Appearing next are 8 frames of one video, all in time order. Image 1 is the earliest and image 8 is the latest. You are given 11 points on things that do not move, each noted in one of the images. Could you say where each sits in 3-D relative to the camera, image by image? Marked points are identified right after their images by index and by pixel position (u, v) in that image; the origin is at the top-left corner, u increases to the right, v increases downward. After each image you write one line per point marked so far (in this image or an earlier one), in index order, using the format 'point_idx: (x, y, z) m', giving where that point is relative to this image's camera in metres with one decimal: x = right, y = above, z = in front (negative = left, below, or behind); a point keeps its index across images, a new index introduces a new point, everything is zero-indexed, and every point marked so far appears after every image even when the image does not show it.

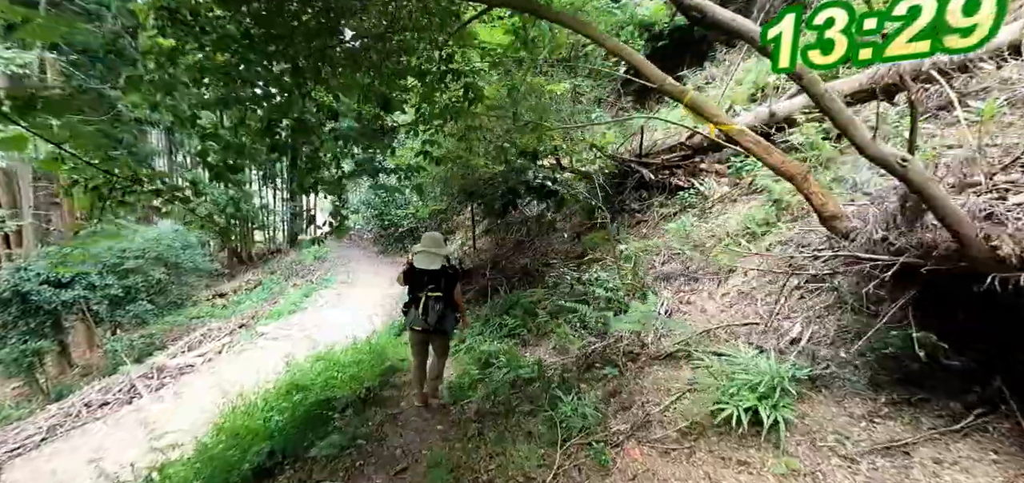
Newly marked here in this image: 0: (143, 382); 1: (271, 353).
0: (-7.4, -2.8, +8.8) m
1: (-4.9, -2.3, +8.9) m
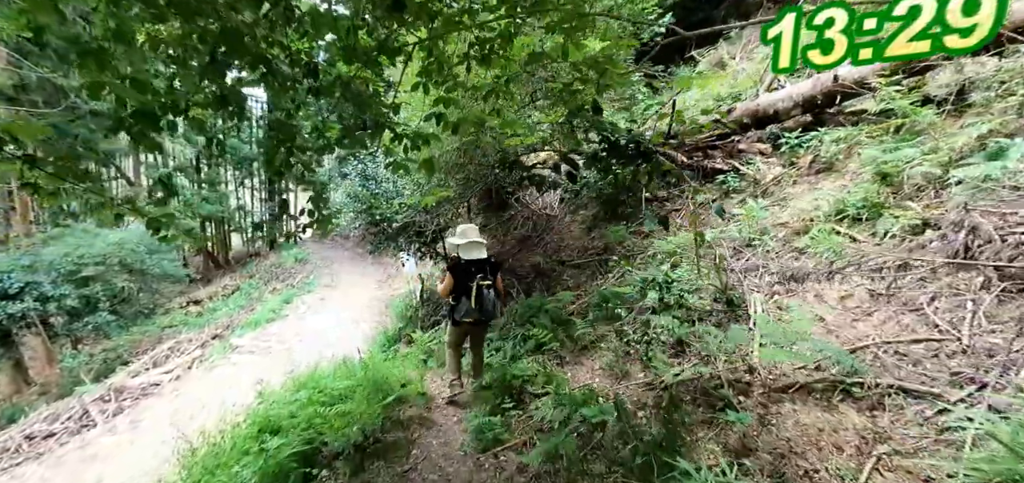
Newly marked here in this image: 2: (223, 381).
0: (-7.3, -2.9, +7.7) m
1: (-4.7, -2.3, +7.8) m
2: (-4.9, -2.3, +7.6) m
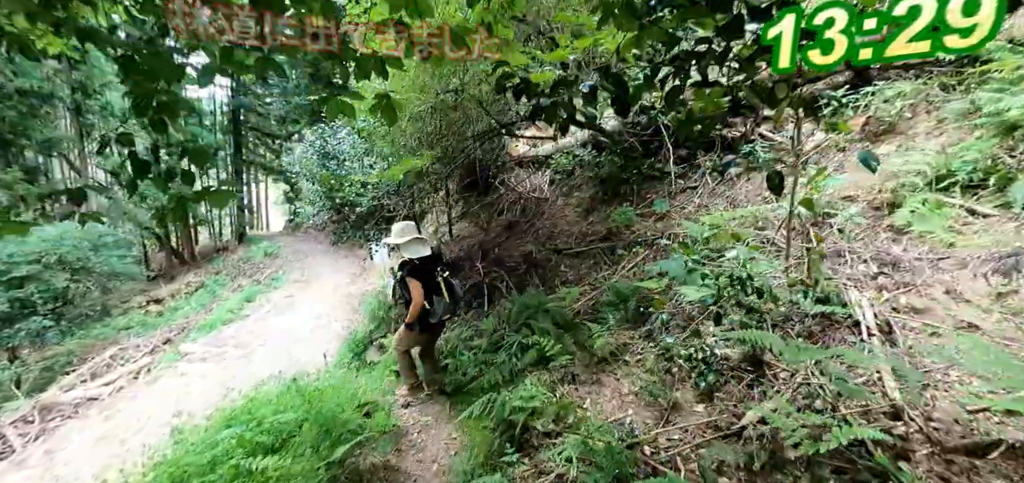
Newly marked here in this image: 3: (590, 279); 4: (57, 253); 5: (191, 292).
0: (-7.4, -2.8, +6.5) m
1: (-4.9, -2.2, +6.7) m
2: (-5.1, -2.2, +6.5) m
3: (+0.8, -0.4, +4.5) m
4: (-12.4, -0.3, +11.8) m
5: (-12.1, -1.9, +16.5) m
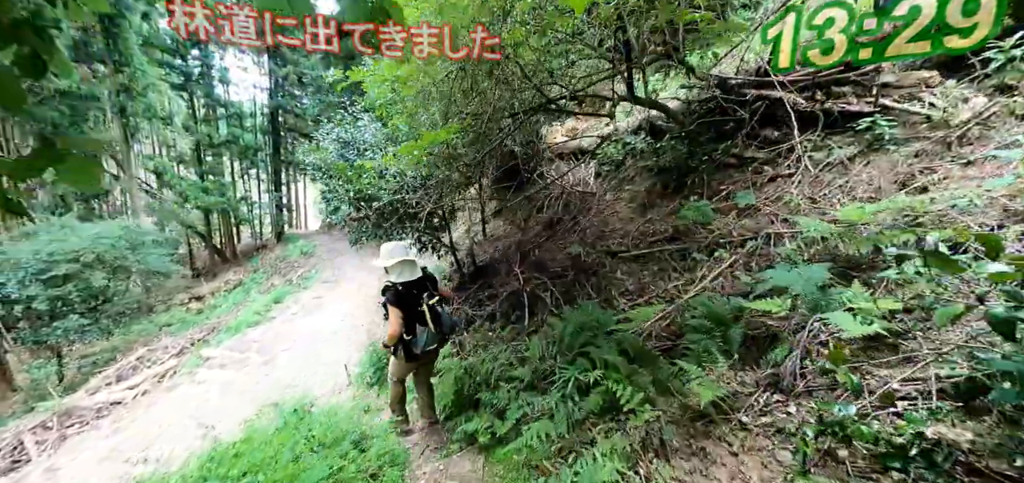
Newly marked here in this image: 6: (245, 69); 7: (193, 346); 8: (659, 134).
0: (-6.9, -2.8, +6.2) m
1: (-4.3, -2.2, +6.3) m
2: (-4.5, -2.2, +6.1) m
3: (+1.2, -0.4, +3.6) m
4: (-11.4, -0.3, +11.8) m
5: (-10.7, -1.9, +16.5) m
6: (-12.3, +8.0, +20.2) m
7: (-6.7, -2.2, +9.1) m
8: (+2.1, +1.5, +6.0) m
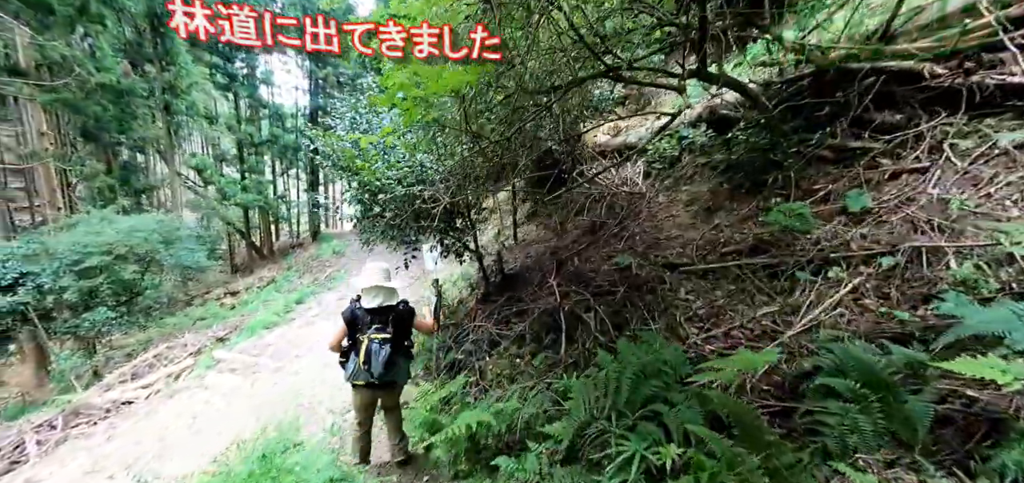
0: (-6.5, -2.7, +5.9) m
1: (-4.0, -2.1, +5.8) m
2: (-4.2, -2.2, +5.6) m
3: (+1.4, -0.5, +2.7) m
4: (-10.5, -0.1, +11.9) m
5: (-9.6, -1.7, +16.5) m
6: (-10.6, +8.1, +20.3) m
7: (-6.1, -2.1, +8.8) m
8: (+2.5, +1.3, +5.1) m
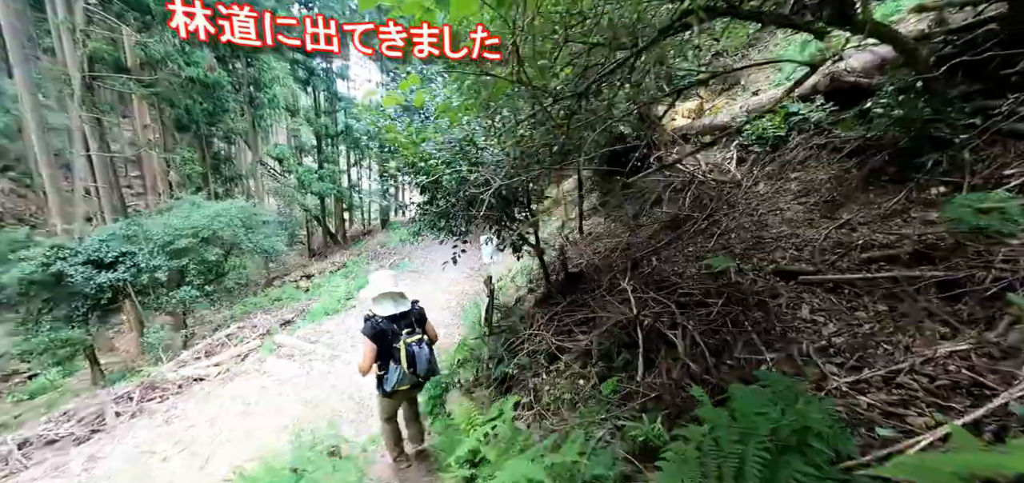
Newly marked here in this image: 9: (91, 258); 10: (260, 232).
0: (-5.7, -2.4, +6.2) m
1: (-3.2, -1.9, +5.7) m
2: (-3.4, -2.0, +5.6) m
3: (+1.7, -0.5, +1.9) m
4: (-8.8, +0.4, +12.7) m
5: (-7.2, -1.2, +17.1) m
6: (-7.4, +8.7, +20.9) m
7: (-4.9, -1.8, +9.1) m
8: (+3.2, +1.3, +4.1) m
9: (-9.8, -0.4, +10.1) m
10: (-8.8, +0.4, +15.0) m
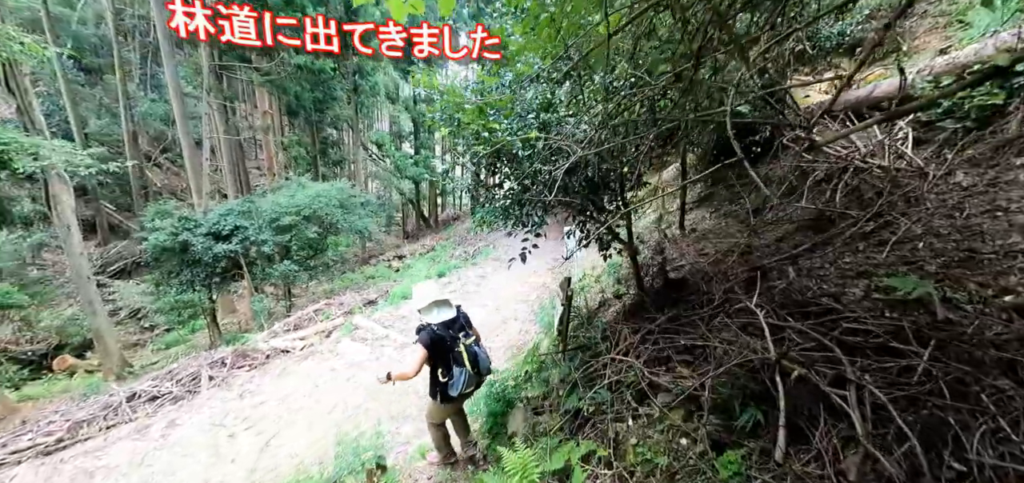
0: (-4.6, -2.0, +6.6) m
1: (-2.3, -1.7, +5.6) m
2: (-2.5, -1.7, +5.6) m
3: (+1.9, -0.6, +0.9) m
4: (-6.2, +1.0, +13.5) m
5: (-3.9, -0.5, +17.6) m
6: (-2.8, +9.4, +21.0) m
7: (-3.2, -1.4, +9.2) m
8: (+3.8, +1.2, +2.7) m
9: (-7.7, +0.3, +11.1) m
10: (-5.7, +1.1, +15.8) m
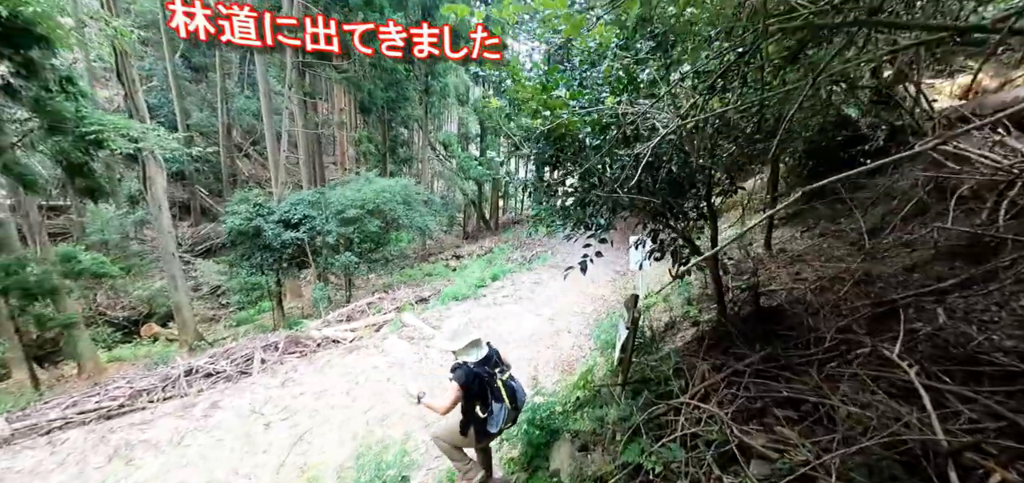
0: (-3.9, -1.8, +6.8) m
1: (-1.6, -1.6, +5.5) m
2: (-1.9, -1.6, +5.4) m
3: (+1.9, -0.7, +0.2) m
4: (-4.3, +1.3, +13.8) m
5: (-1.6, -0.6, +17.5) m
6: (+0.6, +9.2, +20.9) m
7: (-2.1, -1.3, +9.2) m
8: (+4.2, +0.9, +1.7) m
9: (-6.2, +0.6, +11.7) m
10: (-3.5, +1.2, +16.0) m
